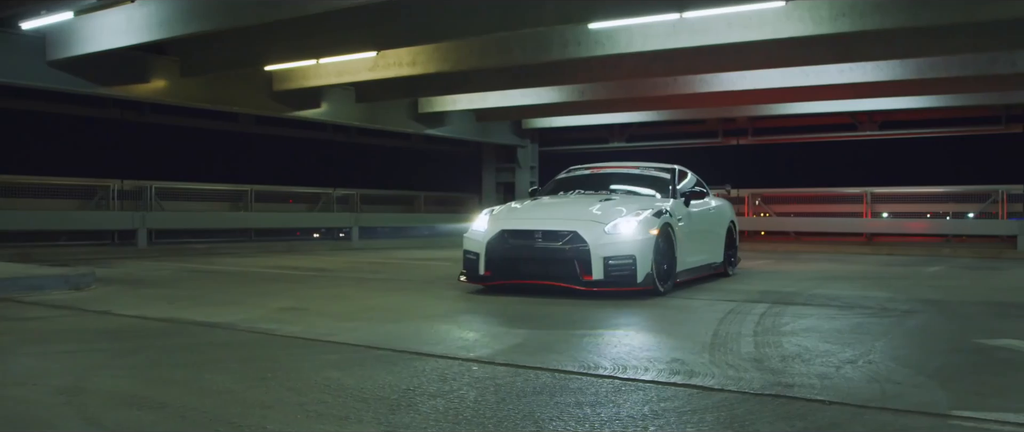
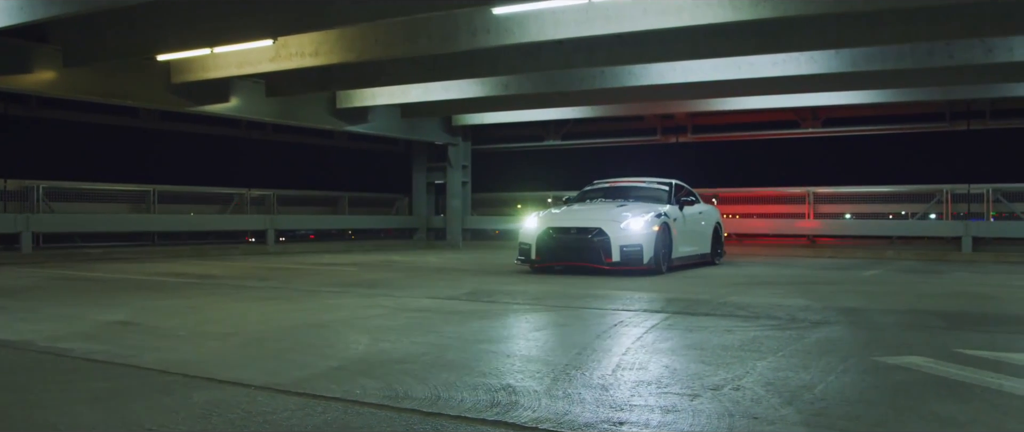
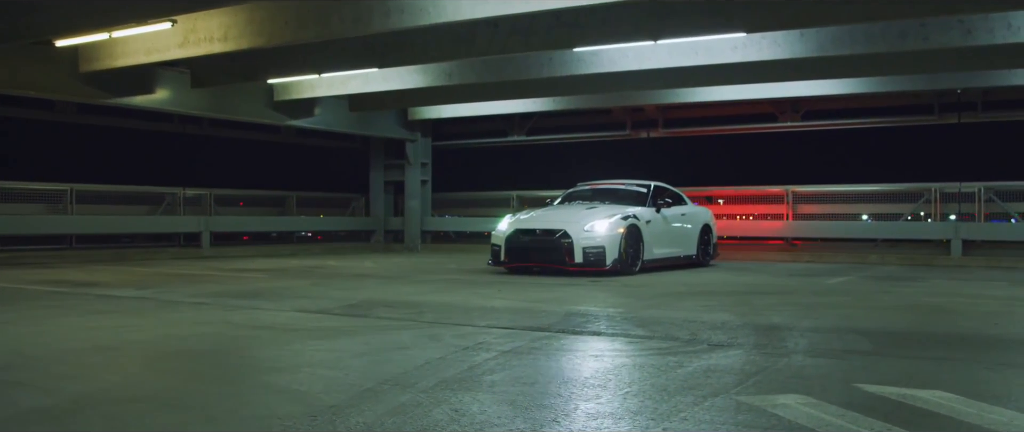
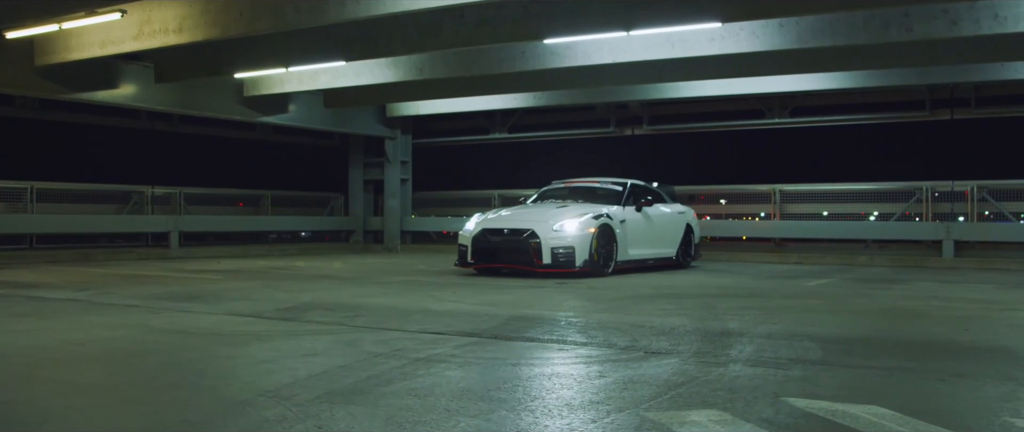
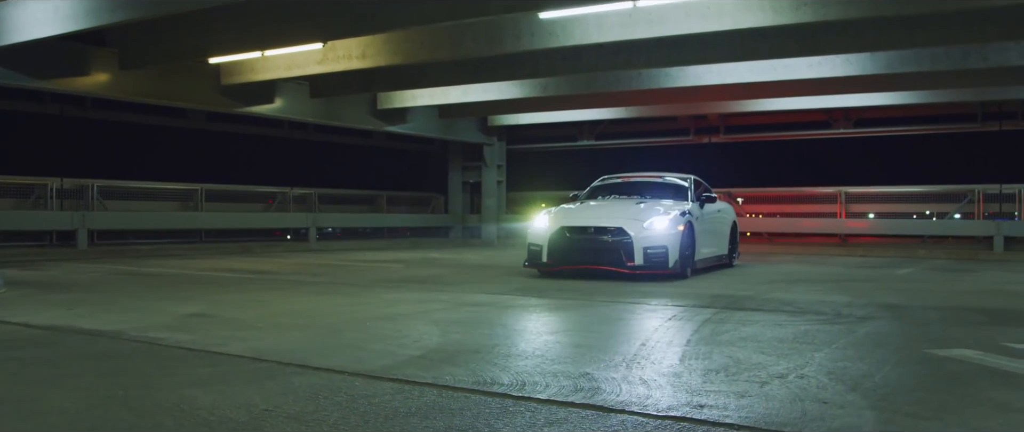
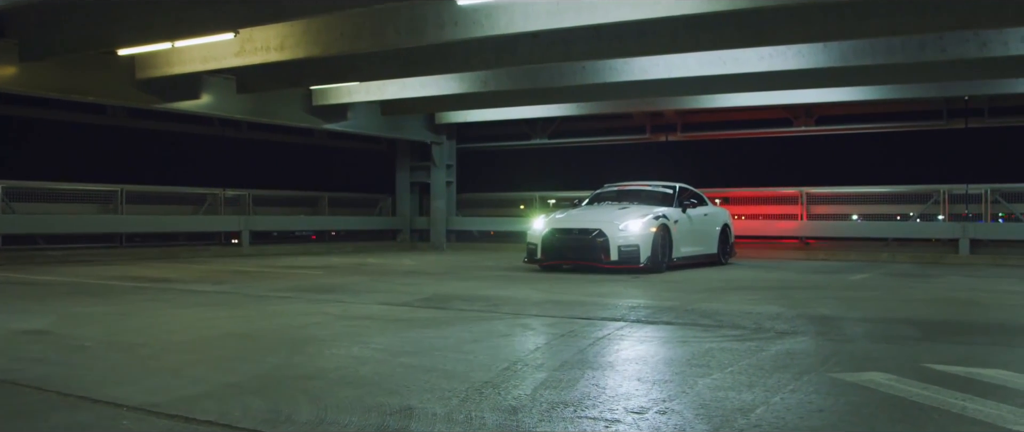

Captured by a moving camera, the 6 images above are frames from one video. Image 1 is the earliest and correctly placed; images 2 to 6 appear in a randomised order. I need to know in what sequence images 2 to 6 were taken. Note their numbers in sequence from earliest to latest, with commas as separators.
5, 2, 6, 3, 4
